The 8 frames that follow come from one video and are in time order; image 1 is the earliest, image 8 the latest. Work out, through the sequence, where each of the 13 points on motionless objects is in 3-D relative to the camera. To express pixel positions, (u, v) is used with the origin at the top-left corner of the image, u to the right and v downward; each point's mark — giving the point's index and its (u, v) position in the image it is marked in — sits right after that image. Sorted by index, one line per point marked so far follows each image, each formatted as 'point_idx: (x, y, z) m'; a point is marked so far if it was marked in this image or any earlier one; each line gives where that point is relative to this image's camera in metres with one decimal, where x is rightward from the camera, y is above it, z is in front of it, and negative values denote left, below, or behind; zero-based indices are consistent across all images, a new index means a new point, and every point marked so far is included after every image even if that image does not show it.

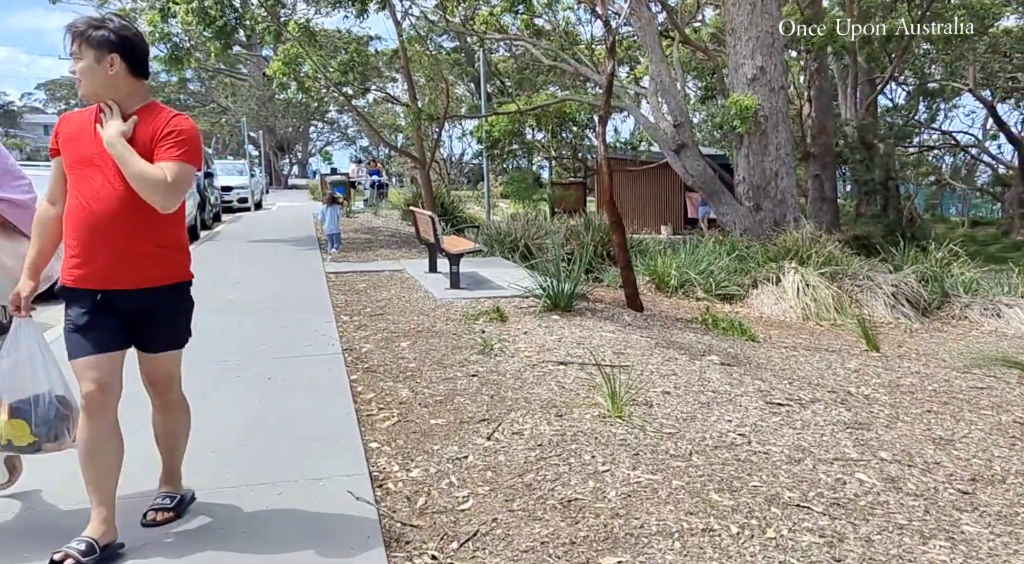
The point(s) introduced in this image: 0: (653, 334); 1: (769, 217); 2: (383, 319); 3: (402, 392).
0: (+1.2, -0.5, +6.8) m
1: (+4.7, +1.2, +14.6) m
2: (-1.2, -0.4, +7.4) m
3: (-0.7, -0.7, +4.9) m
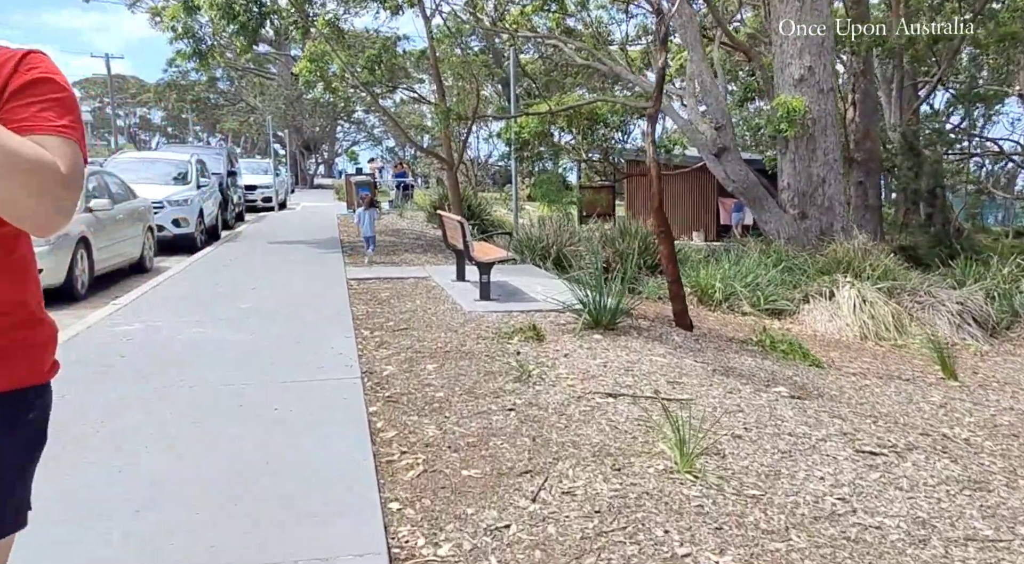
0: (+1.5, -0.6, +6.1) m
1: (+5.3, +1.0, +13.7) m
2: (-0.9, -0.5, +6.8) m
3: (-0.4, -0.8, +4.2) m
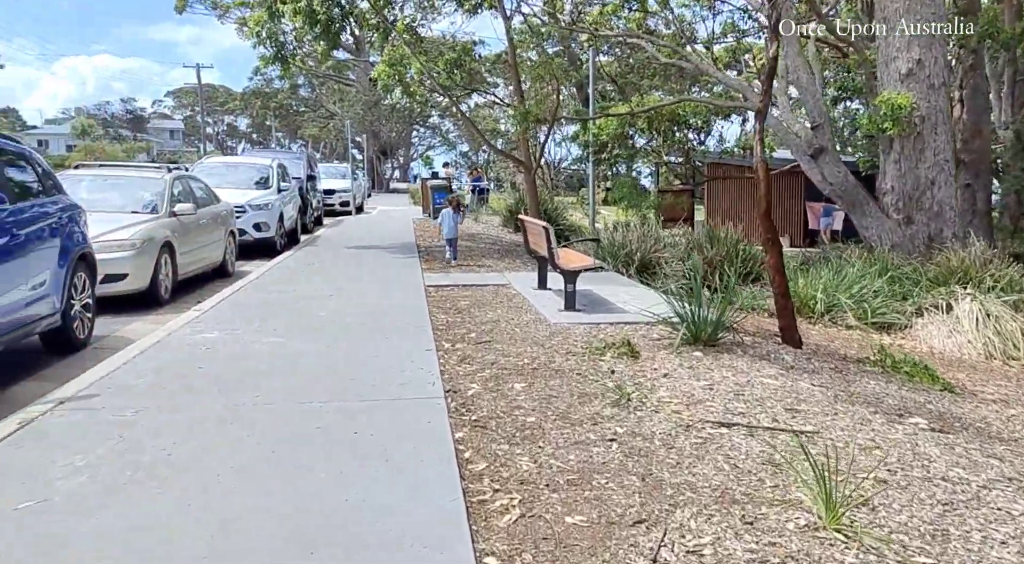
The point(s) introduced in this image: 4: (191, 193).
0: (+2.2, -0.7, +5.4) m
1: (+6.6, +0.8, +12.7) m
2: (-0.2, -0.5, +6.4) m
3: (+0.1, -0.9, +3.8) m
4: (-4.7, +1.3, +11.7) m
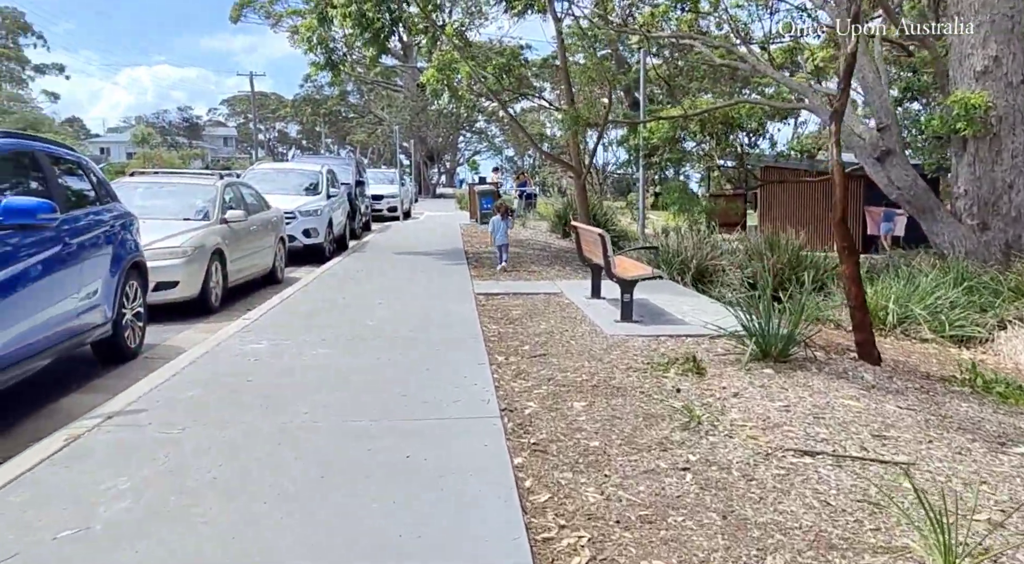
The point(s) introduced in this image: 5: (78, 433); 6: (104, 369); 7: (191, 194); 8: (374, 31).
0: (+2.5, -0.8, +5.0) m
1: (+7.4, +0.7, +12.1) m
2: (+0.3, -0.6, +6.1) m
3: (+0.3, -0.9, +3.5) m
4: (-4.0, +1.2, +11.7) m
5: (-2.4, -0.8, +4.4) m
6: (-3.5, -0.7, +6.7) m
7: (-4.4, +1.2, +10.9) m
8: (-2.8, +5.0, +15.9) m
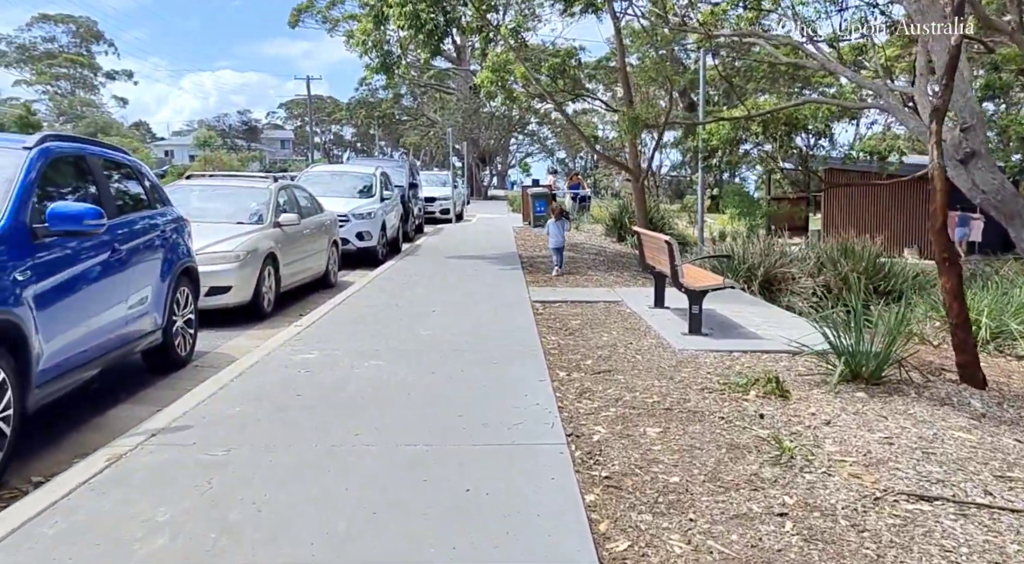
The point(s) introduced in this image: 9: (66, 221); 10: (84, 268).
0: (+2.9, -0.9, +4.4) m
1: (+8.2, +0.5, +11.2) m
2: (+0.7, -0.7, +5.6) m
3: (+0.6, -1.0, +3.0) m
4: (-3.1, +1.2, +11.5) m
5: (-2.1, -0.9, +4.2) m
6: (-2.9, -0.8, +6.5) m
7: (-3.6, +1.2, +10.8) m
8: (-1.6, +5.0, +15.7) m
9: (-2.6, +0.4, +4.6) m
10: (-2.8, +0.1, +5.1) m
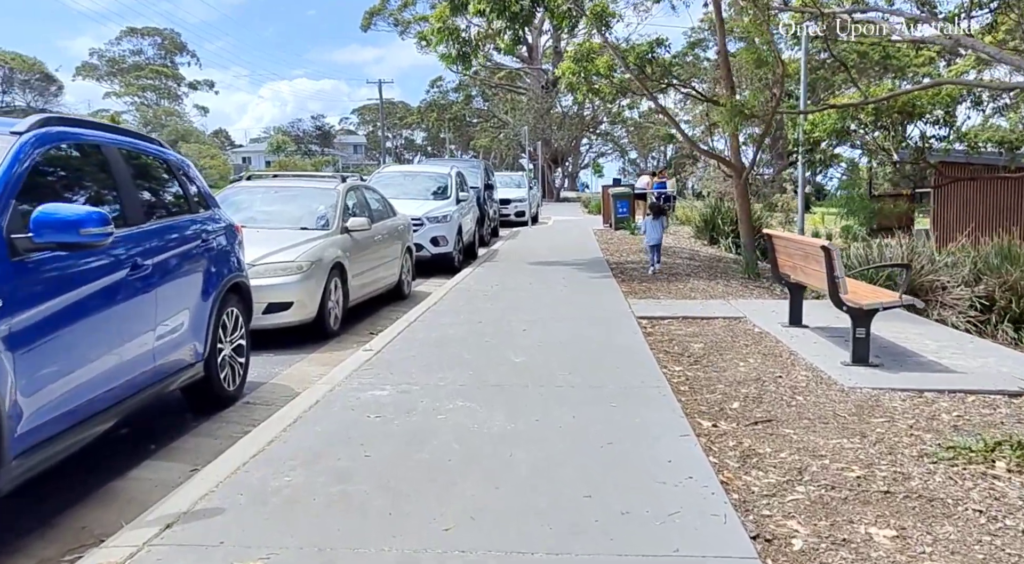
0: (+3.5, -1.0, +2.8) m
1: (+9.4, +0.4, +9.0) m
2: (+1.4, -0.8, +4.2) m
3: (+1.1, -1.1, +1.6) m
4: (-1.9, +1.0, +10.4) m
5: (-1.5, -1.0, +2.9) m
6: (-2.1, -0.9, +5.4) m
7: (-2.5, +1.0, +9.7) m
8: (0.0, +4.8, +14.4) m
9: (-2.0, +0.2, +3.4) m
10: (-2.1, 0.0, +4.0) m
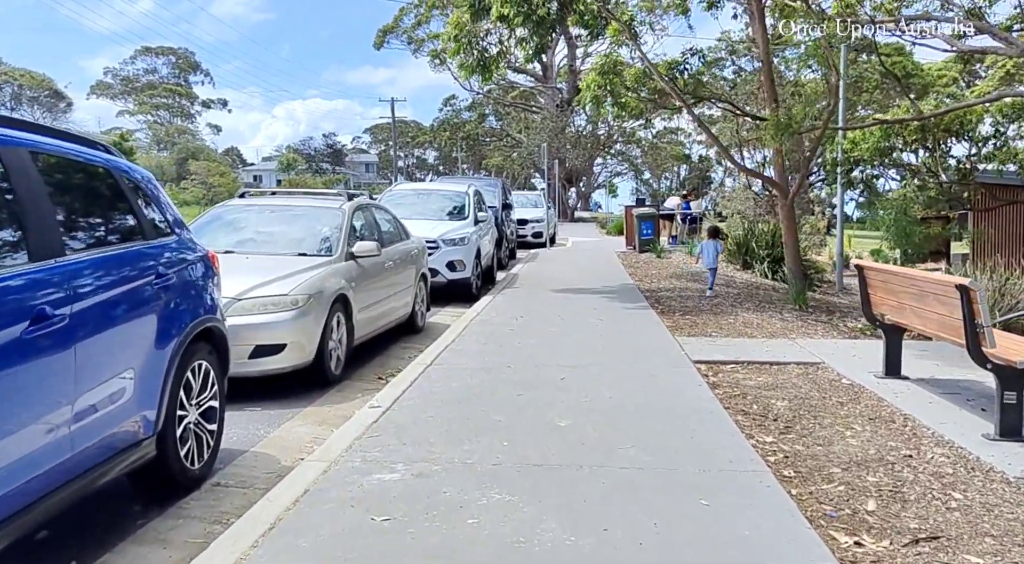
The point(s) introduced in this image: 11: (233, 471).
0: (+3.7, -1.2, +1.4) m
1: (+9.7, 0.0, +7.6) m
2: (+1.7, -1.1, +2.9) m
3: (+1.3, -1.3, +0.3) m
4: (-1.6, +0.6, +9.1) m
5: (-1.2, -1.2, +1.7) m
6: (-1.9, -1.2, +4.1) m
7: (-2.1, +0.7, +8.4) m
8: (+0.4, +4.3, +13.2) m
9: (-1.7, 0.0, +2.2) m
10: (-1.9, -0.2, +2.7) m
11: (-1.6, -1.1, +4.6) m
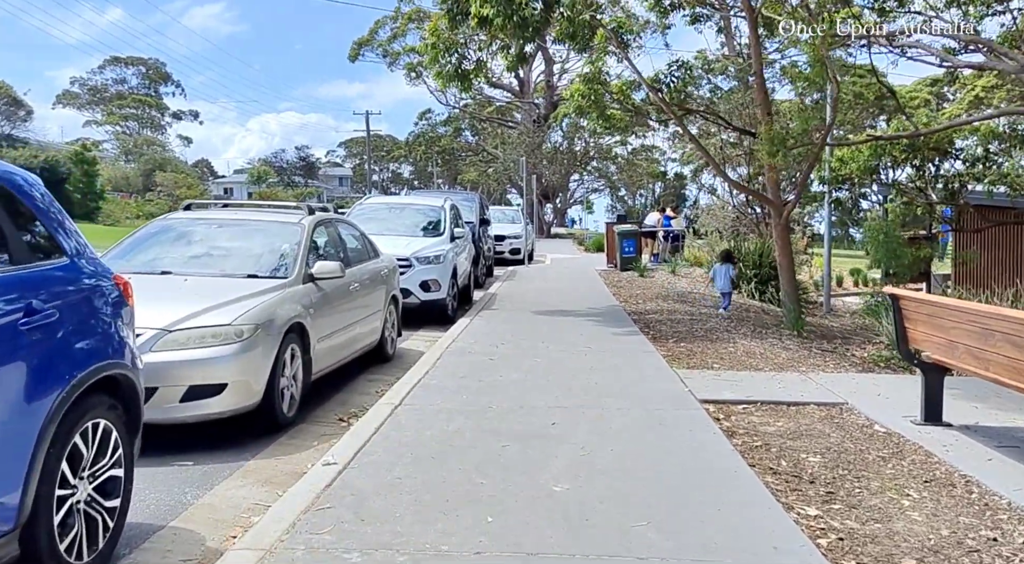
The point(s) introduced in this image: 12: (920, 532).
0: (+3.8, -1.3, +0.6) m
1: (+9.5, -0.3, +7.0) m
2: (+1.7, -1.2, +2.0) m
3: (+1.4, -1.4, -0.6) m
4: (-1.8, +0.4, +8.2) m
5: (-1.2, -1.3, +0.7) m
6: (-1.9, -1.3, +3.1) m
7: (-2.3, +0.4, +7.5) m
8: (+0.1, +4.0, +12.4) m
9: (-1.7, -0.1, +1.2) m
10: (-1.9, -0.4, +1.8) m
11: (-1.7, -1.3, +3.6) m
12: (+1.9, -1.1, +3.7) m
